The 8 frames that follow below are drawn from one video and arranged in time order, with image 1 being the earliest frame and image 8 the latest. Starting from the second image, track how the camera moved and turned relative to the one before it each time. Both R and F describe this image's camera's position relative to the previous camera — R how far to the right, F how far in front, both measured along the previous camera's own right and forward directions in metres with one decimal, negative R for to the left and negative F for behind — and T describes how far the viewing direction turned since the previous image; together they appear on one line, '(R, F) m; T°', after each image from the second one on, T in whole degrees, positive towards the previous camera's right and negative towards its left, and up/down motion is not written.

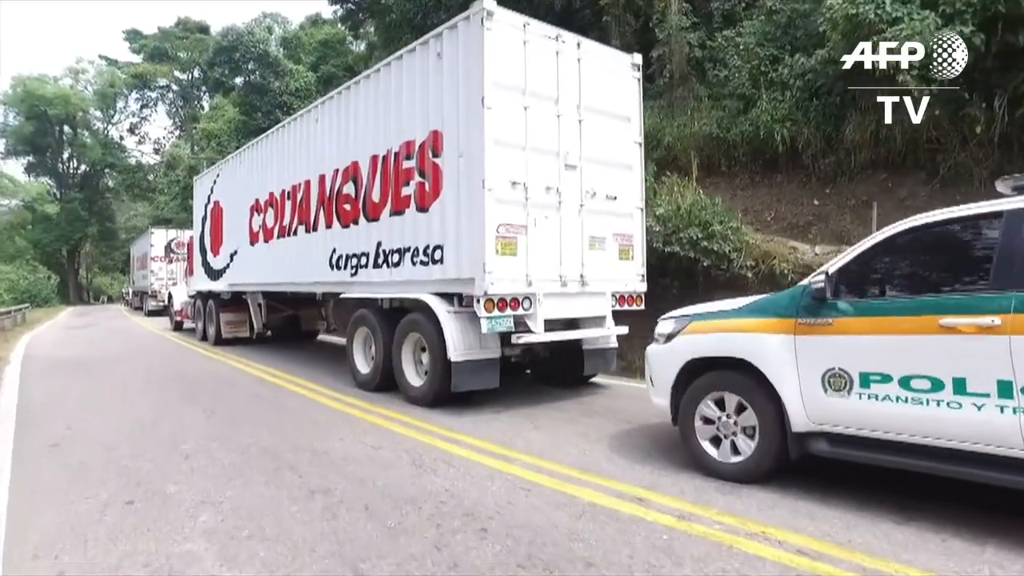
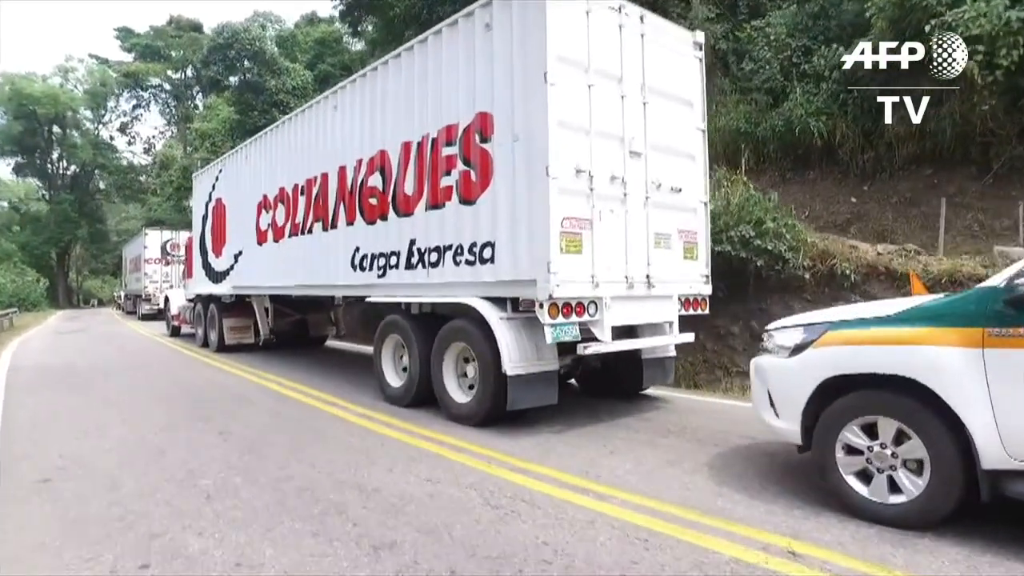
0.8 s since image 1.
(-0.7, +0.9) m; +1°
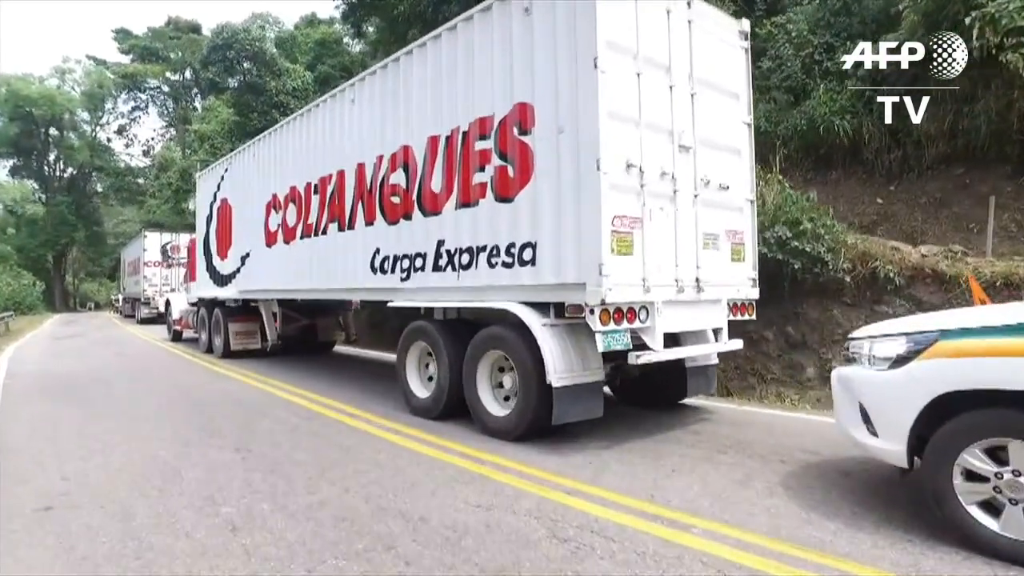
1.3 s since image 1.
(-0.4, +0.5) m; 0°
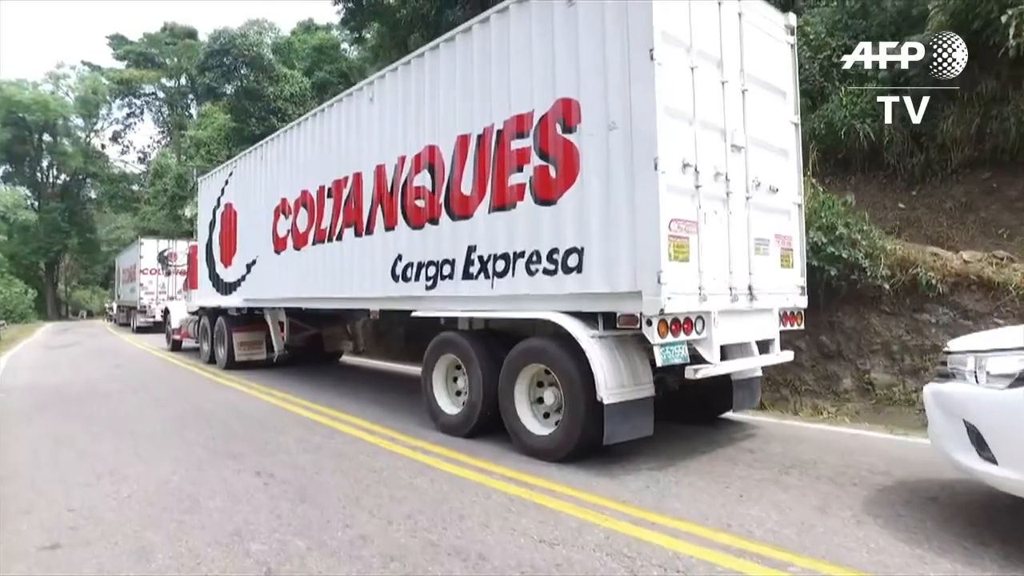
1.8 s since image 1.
(-0.4, +0.4) m; +1°
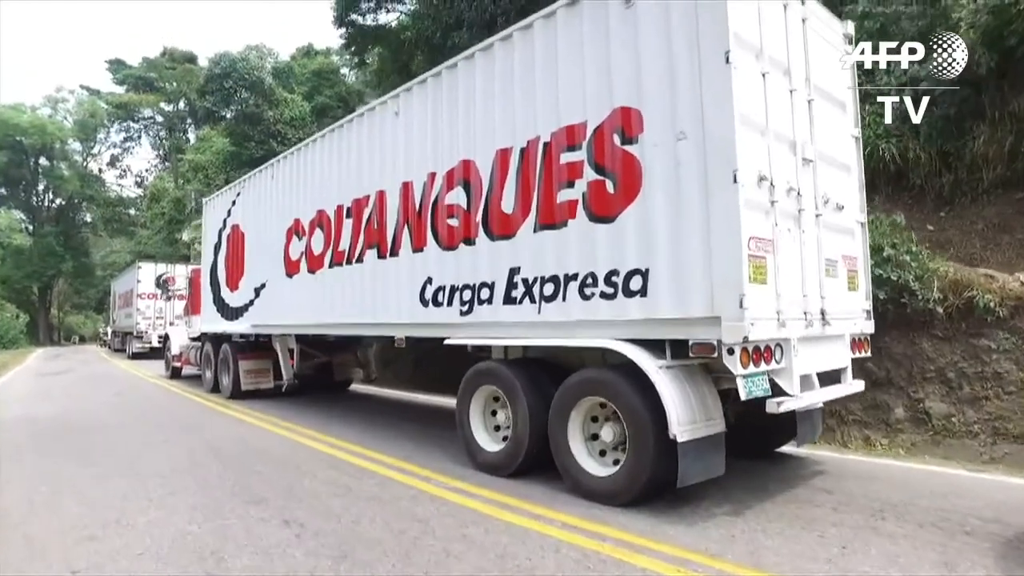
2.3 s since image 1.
(-0.5, +0.5) m; +1°
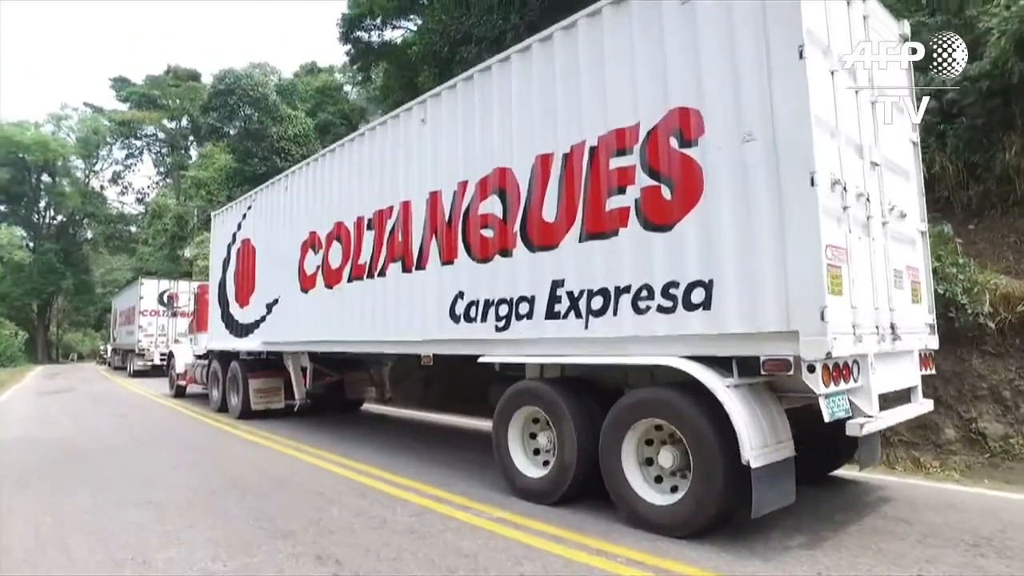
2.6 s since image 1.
(-0.4, +0.4) m; 0°
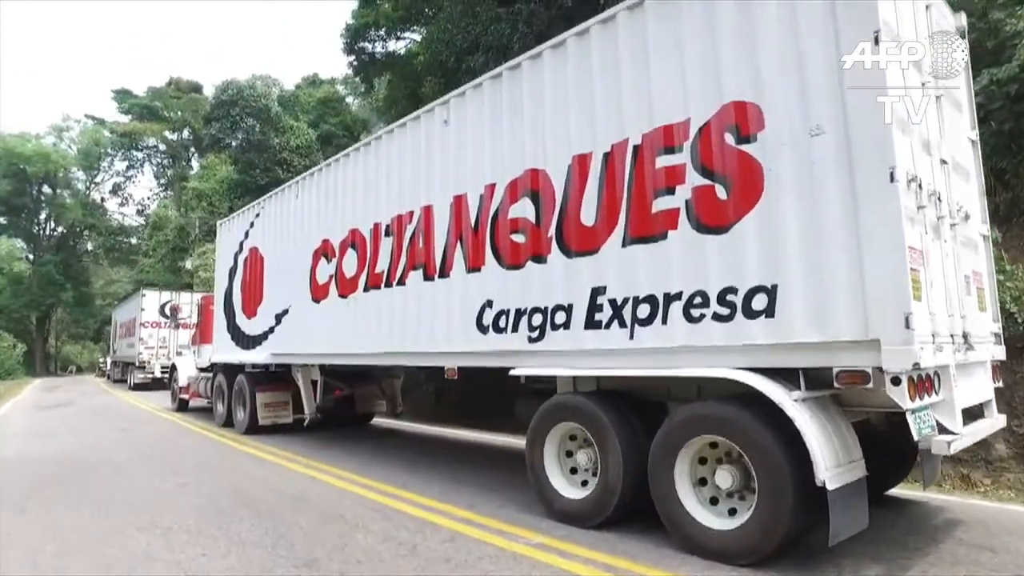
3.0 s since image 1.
(-0.3, +0.4) m; 0°
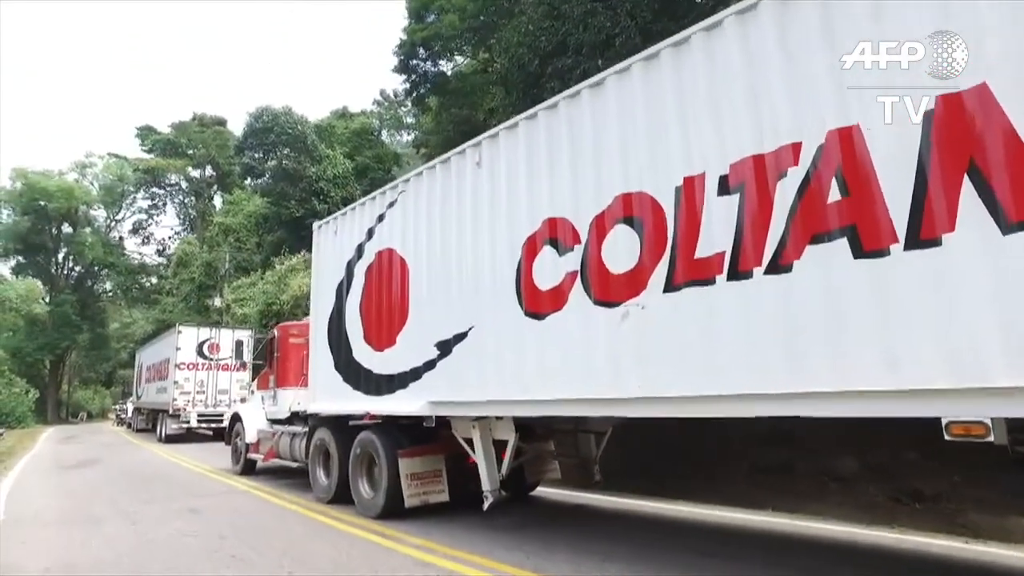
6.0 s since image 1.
(-3.2, +3.3) m; 0°
